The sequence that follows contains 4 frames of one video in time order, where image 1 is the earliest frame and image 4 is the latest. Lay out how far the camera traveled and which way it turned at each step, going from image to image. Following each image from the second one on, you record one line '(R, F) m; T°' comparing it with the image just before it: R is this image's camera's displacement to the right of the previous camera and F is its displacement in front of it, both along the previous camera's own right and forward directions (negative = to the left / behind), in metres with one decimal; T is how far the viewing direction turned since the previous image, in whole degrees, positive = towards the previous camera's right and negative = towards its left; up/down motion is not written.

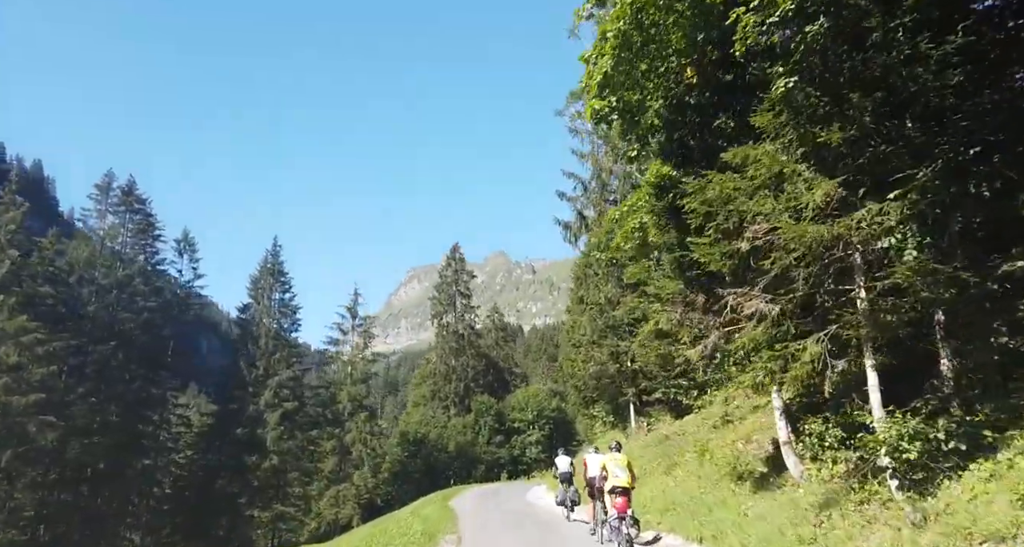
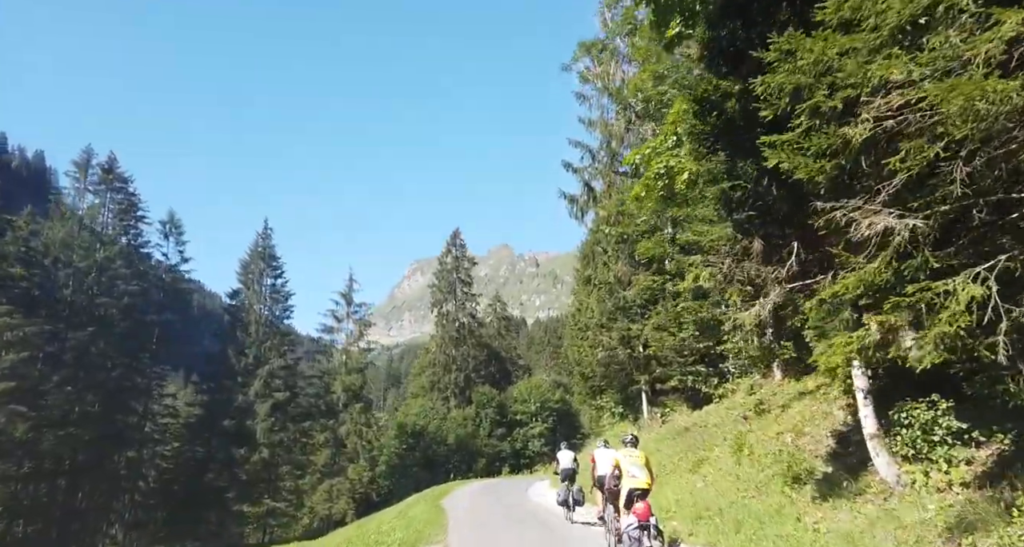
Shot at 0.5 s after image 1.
(+0.1, +3.3) m; 0°
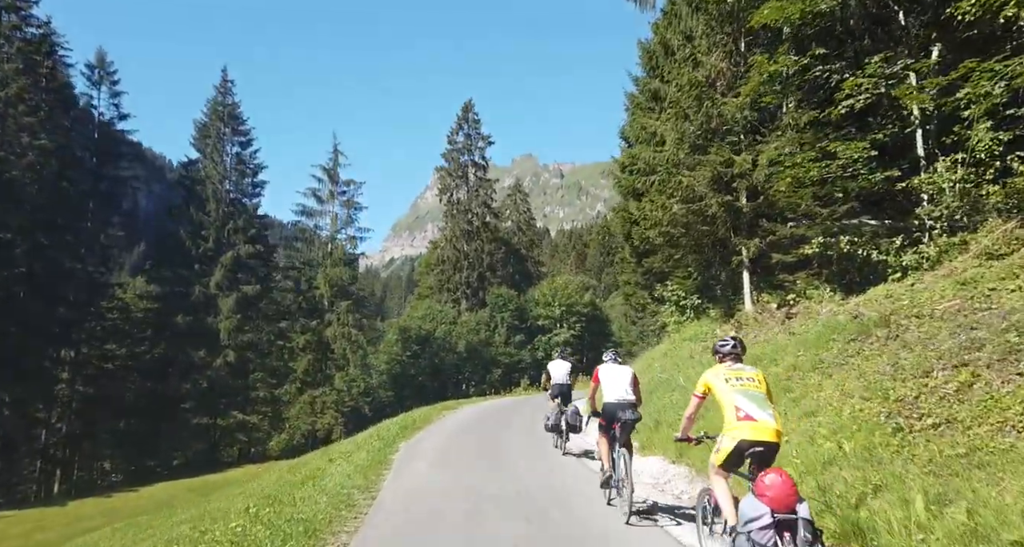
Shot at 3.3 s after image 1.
(+0.1, +13.4) m; -2°
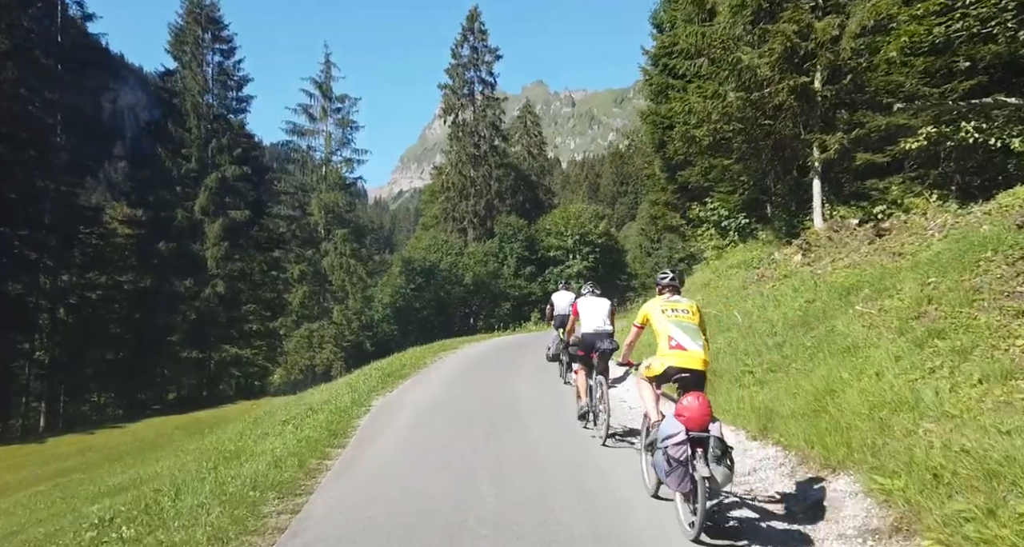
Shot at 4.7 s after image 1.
(0.0, +4.3) m; -1°
